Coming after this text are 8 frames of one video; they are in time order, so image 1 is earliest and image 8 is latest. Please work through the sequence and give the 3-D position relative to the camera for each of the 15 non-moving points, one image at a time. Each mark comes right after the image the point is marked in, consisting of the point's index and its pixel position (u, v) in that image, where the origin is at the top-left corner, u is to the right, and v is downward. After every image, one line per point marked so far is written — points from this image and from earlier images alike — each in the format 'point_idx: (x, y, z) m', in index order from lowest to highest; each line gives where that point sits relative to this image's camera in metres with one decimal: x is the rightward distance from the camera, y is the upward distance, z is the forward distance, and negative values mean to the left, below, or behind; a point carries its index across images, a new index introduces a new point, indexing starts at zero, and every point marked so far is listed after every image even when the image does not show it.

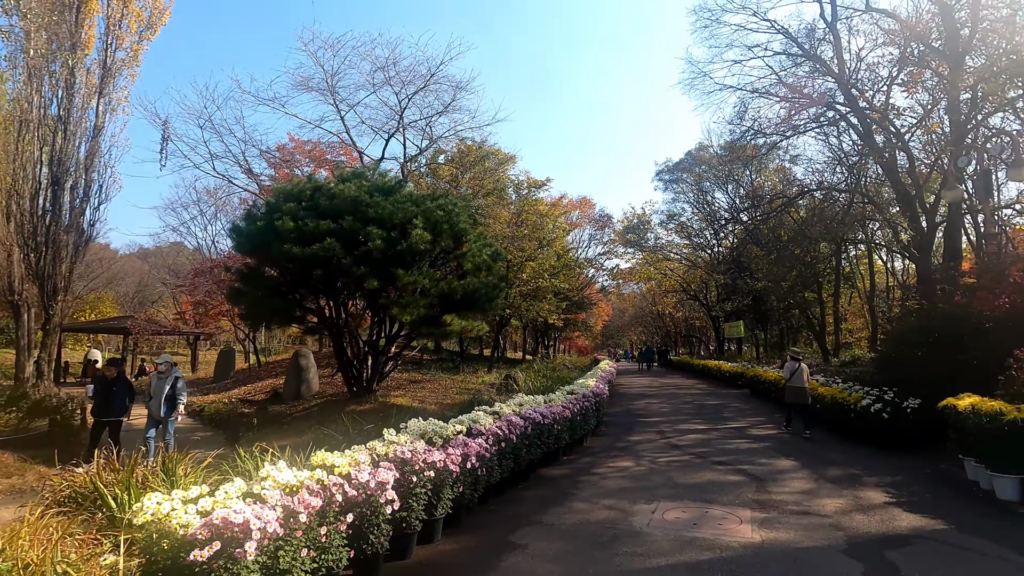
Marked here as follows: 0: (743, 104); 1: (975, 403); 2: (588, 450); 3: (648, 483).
0: (+7.3, +5.9, +17.1) m
1: (+5.5, -1.4, +6.4) m
2: (+1.2, -2.7, +8.8) m
3: (+1.6, -2.4, +6.5) m
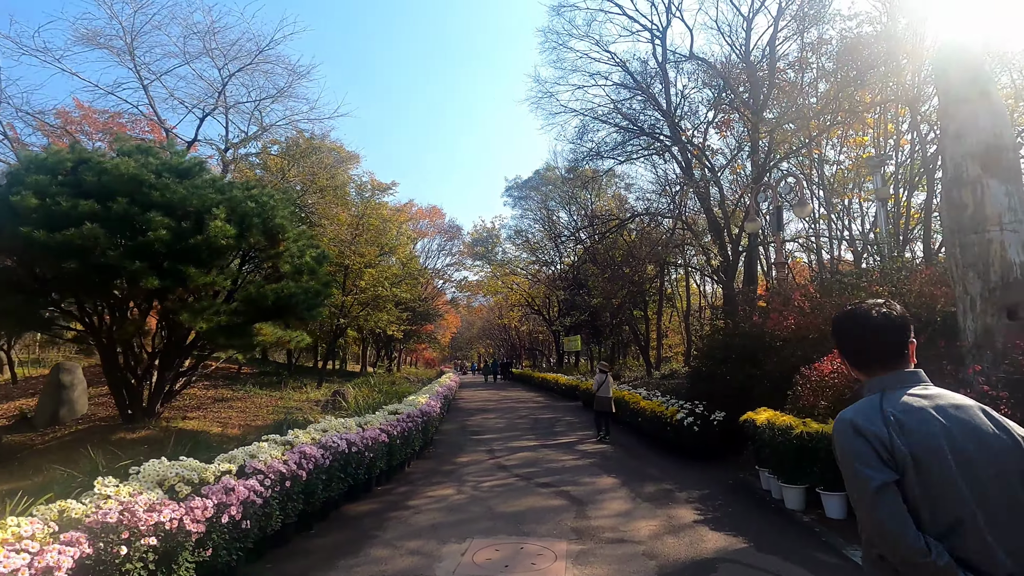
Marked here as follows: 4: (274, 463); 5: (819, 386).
0: (+2.4, +5.3, +17.8) m
1: (+3.3, -1.6, +6.8) m
2: (-1.5, -2.8, +7.9) m
3: (-0.5, -2.5, +5.9) m
4: (-2.1, -1.6, +4.8) m
5: (+3.9, -1.3, +6.8) m
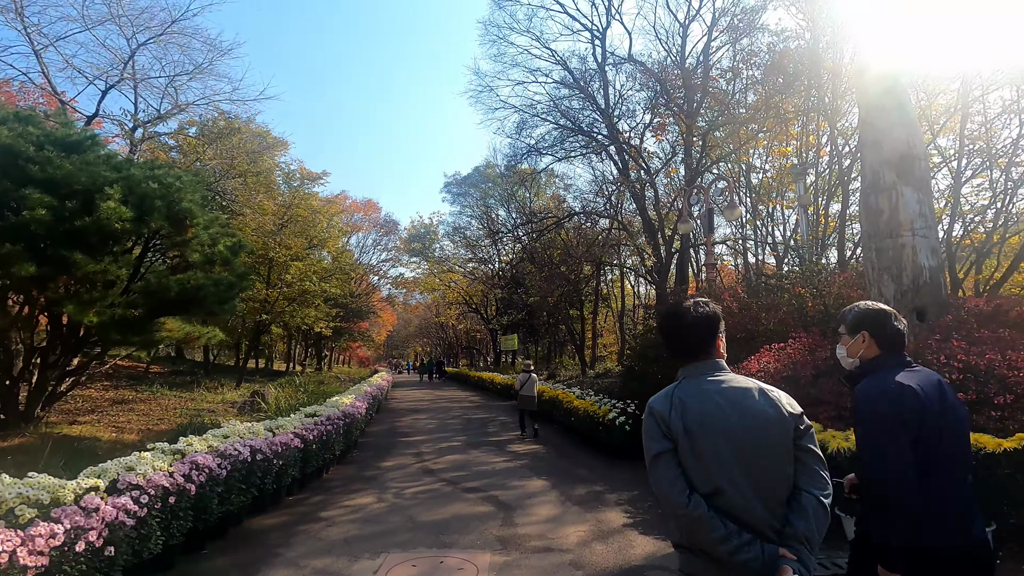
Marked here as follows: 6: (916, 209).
0: (+0.3, +5.4, +17.6) m
1: (+2.4, -1.6, +6.8) m
2: (-2.6, -2.7, +7.3) m
3: (-1.3, -2.4, +5.4) m
4: (-2.8, -1.5, +4.2) m
5: (+3.0, -1.3, +6.9) m
6: (+5.9, +1.1, +7.8) m
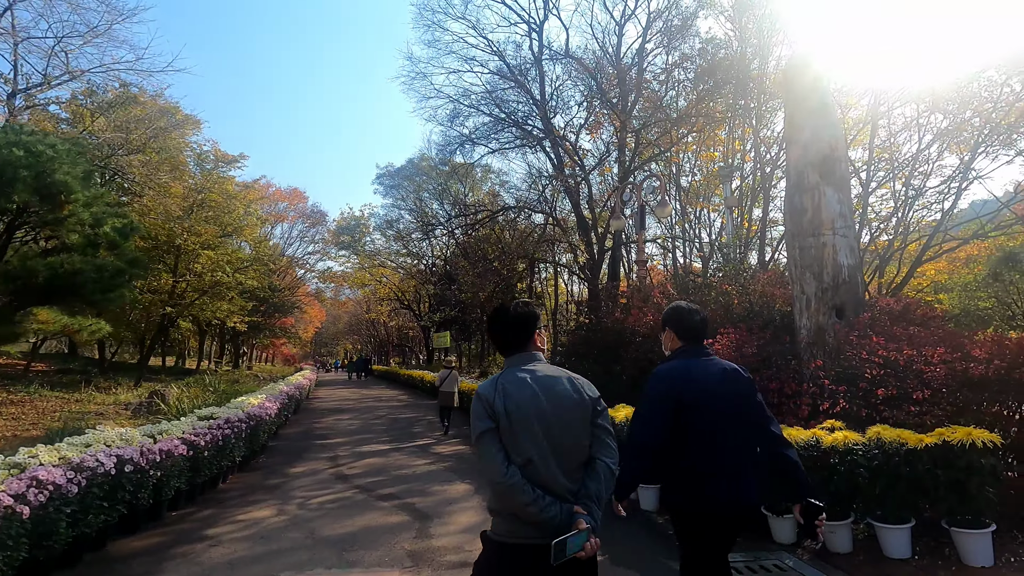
0: (-1.8, +5.6, +17.1) m
1: (+1.4, -1.5, +6.5) m
2: (-3.5, -2.5, +6.5) m
3: (-2.1, -2.3, +4.8) m
4: (-3.4, -1.3, +3.3) m
5: (+2.0, -1.2, +6.7) m
6: (+4.8, +1.2, +7.9) m
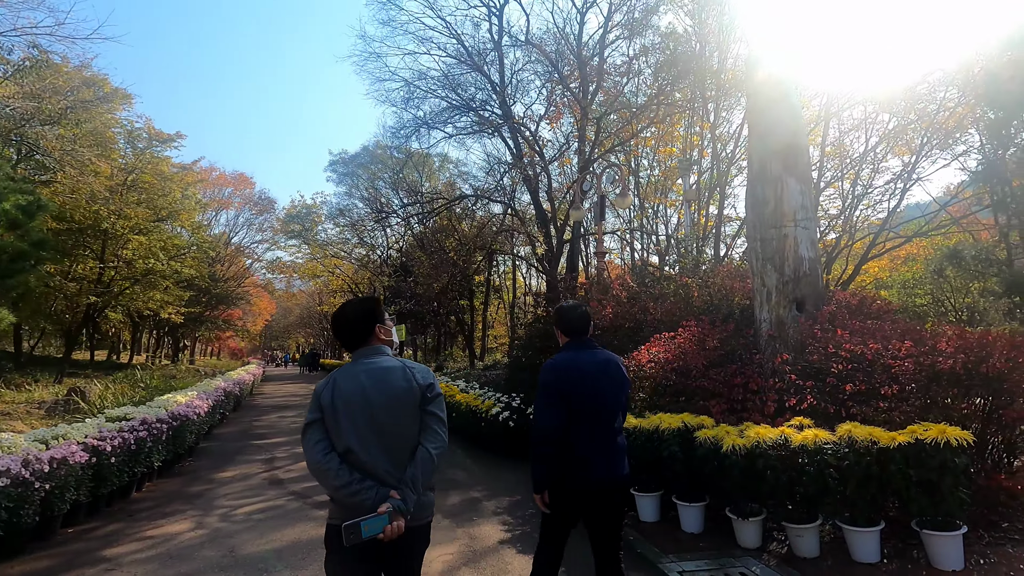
0: (-3.0, +5.8, +16.3) m
1: (+0.9, -1.4, +6.2) m
2: (-4.1, -2.4, +5.8) m
3: (-2.5, -2.2, +4.1) m
4: (-3.7, -1.2, +2.6) m
5: (+1.5, -1.1, +6.4) m
6: (+4.2, +1.3, +7.8) m
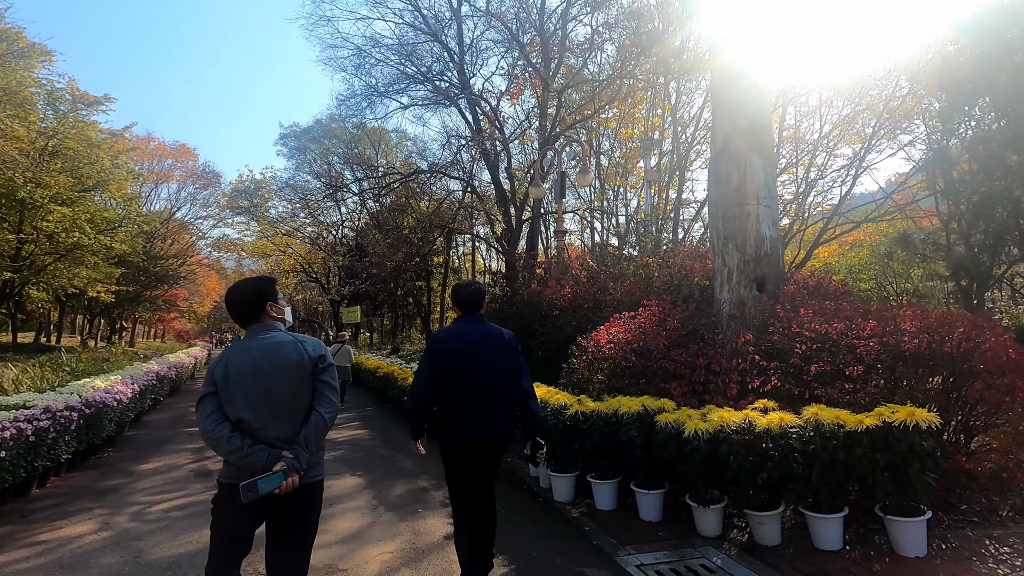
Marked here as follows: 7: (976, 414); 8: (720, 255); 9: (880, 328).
0: (-4.2, +6.5, +15.4) m
1: (+0.4, -1.1, +5.8) m
2: (-4.6, -2.1, +5.1) m
3: (-2.9, -1.9, +3.6) m
4: (-3.9, -1.0, +1.9) m
5: (+0.9, -0.8, +6.1) m
6: (+3.5, +1.6, +7.6) m
7: (+3.8, -1.0, +4.4) m
8: (+3.0, +0.5, +7.7) m
9: (+3.3, -0.4, +4.9) m
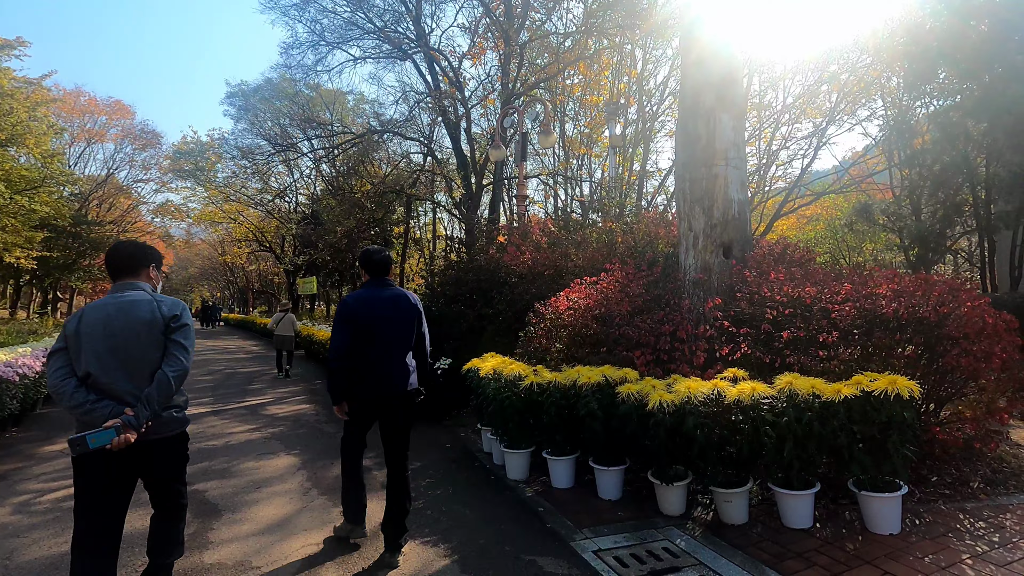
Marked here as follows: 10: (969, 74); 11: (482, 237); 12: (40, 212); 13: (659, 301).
0: (-5.3, +7.3, +14.3) m
1: (-0.1, -0.8, +5.3) m
2: (-5.0, -1.7, +4.4) m
3: (-3.2, -1.7, +2.9) m
4: (-4.1, -0.8, +1.2) m
5: (+0.4, -0.4, +5.6) m
6: (+2.9, +2.0, +7.2) m
7: (+3.4, -0.7, +4.2) m
8: (+2.4, +0.9, +7.3) m
9: (+2.9, 0.0, +4.6) m
10: (+8.7, +4.0, +10.2) m
11: (-0.6, +1.0, +10.8) m
12: (-14.6, +2.3, +16.6) m
13: (+1.5, -0.1, +5.6) m
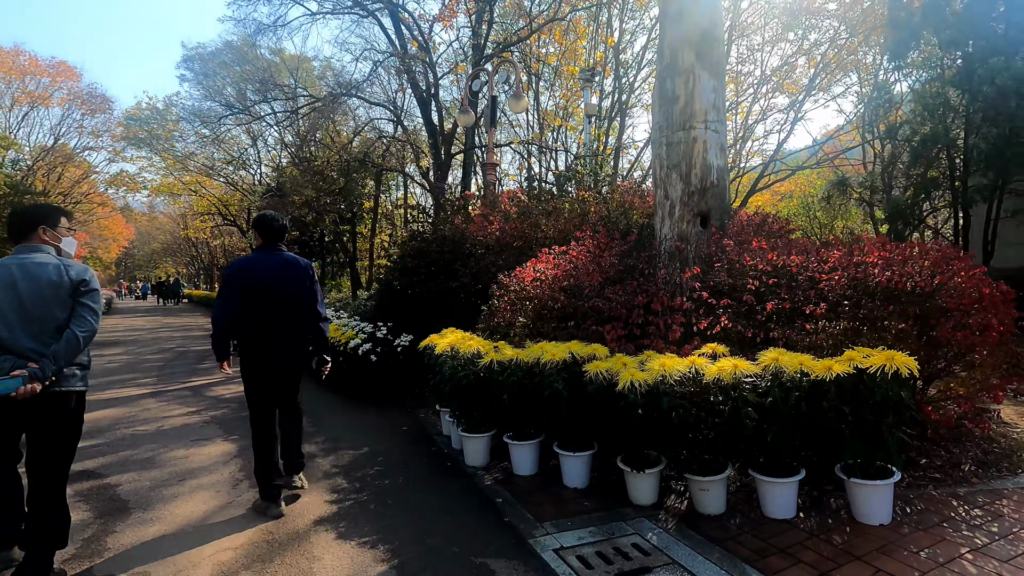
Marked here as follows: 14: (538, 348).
0: (-6.0, +8.0, +13.2) m
1: (-0.5, -0.5, +4.9) m
2: (-5.3, -1.5, +3.7) m
3: (-3.5, -1.5, +2.4) m
4: (-4.3, -0.7, +0.5) m
5: (0.0, -0.1, +5.2) m
6: (+2.5, +2.4, +6.7) m
7: (+3.1, -0.5, +3.9) m
8: (+1.9, +1.3, +6.9) m
9: (+2.6, +0.2, +4.2) m
10: (+8.1, +4.5, +9.9) m
11: (-1.2, +1.5, +10.2) m
12: (-15.4, +3.1, +15.4) m
13: (+1.2, +0.2, +5.2) m
14: (+0.2, -0.5, +4.2) m
